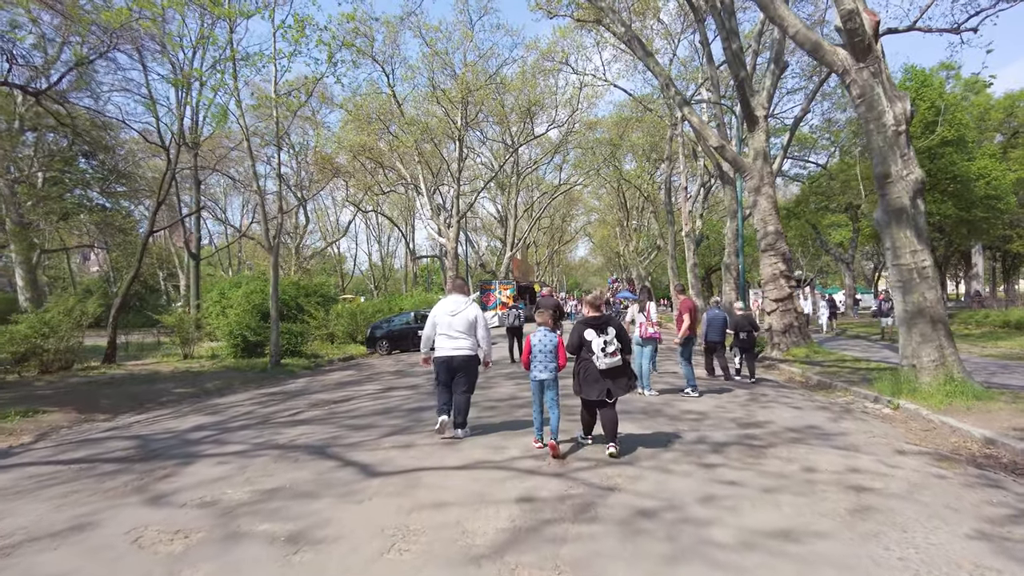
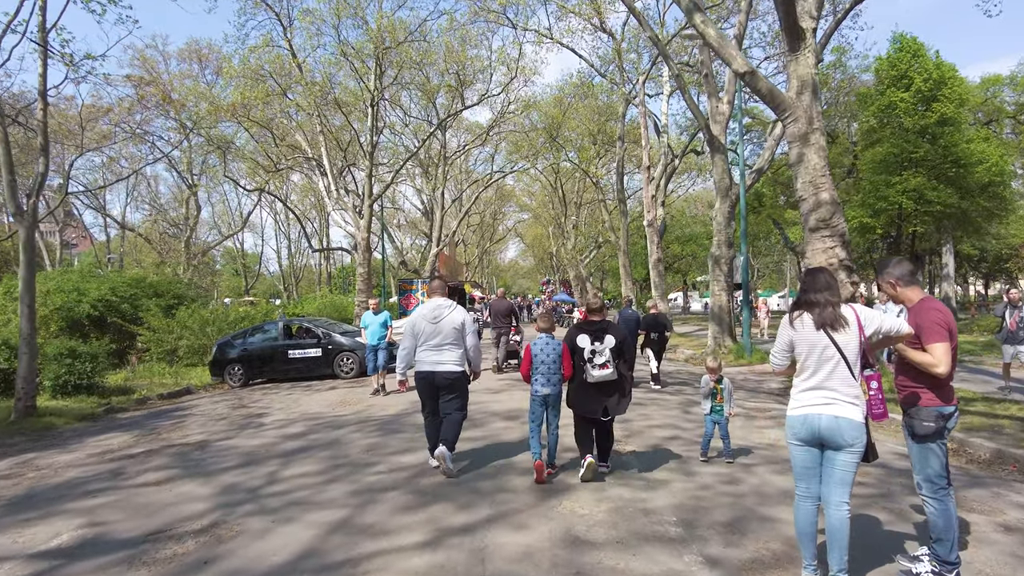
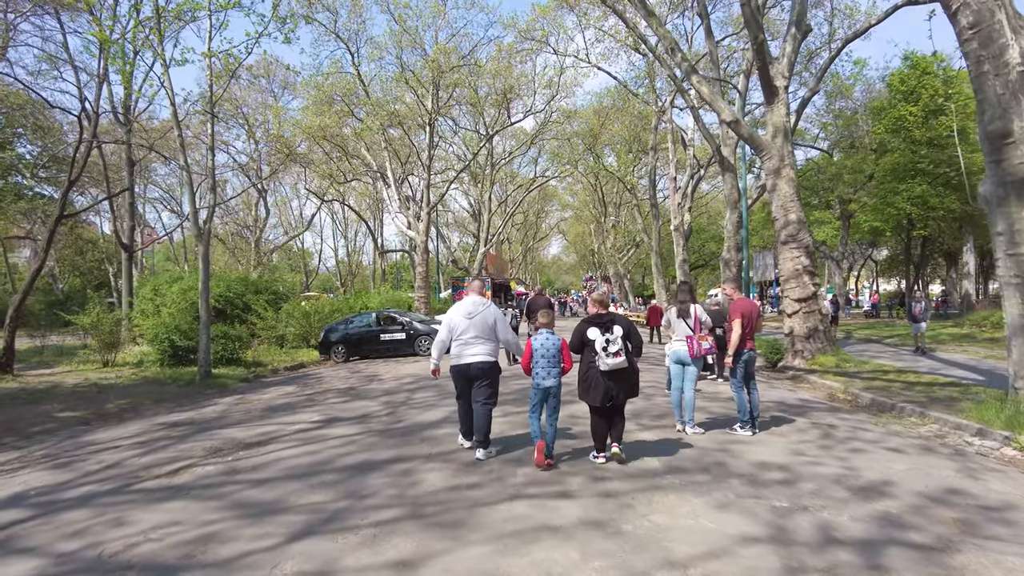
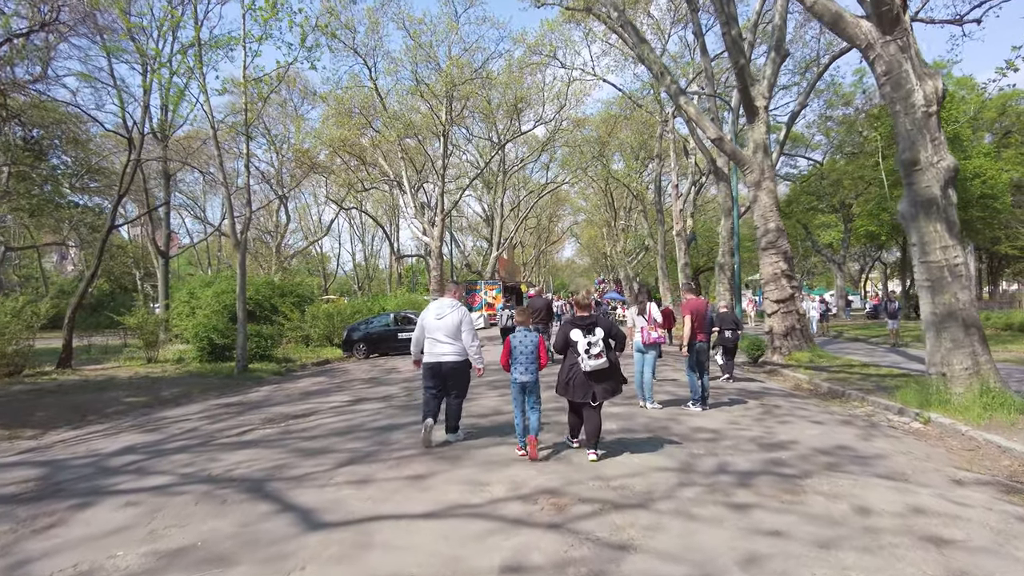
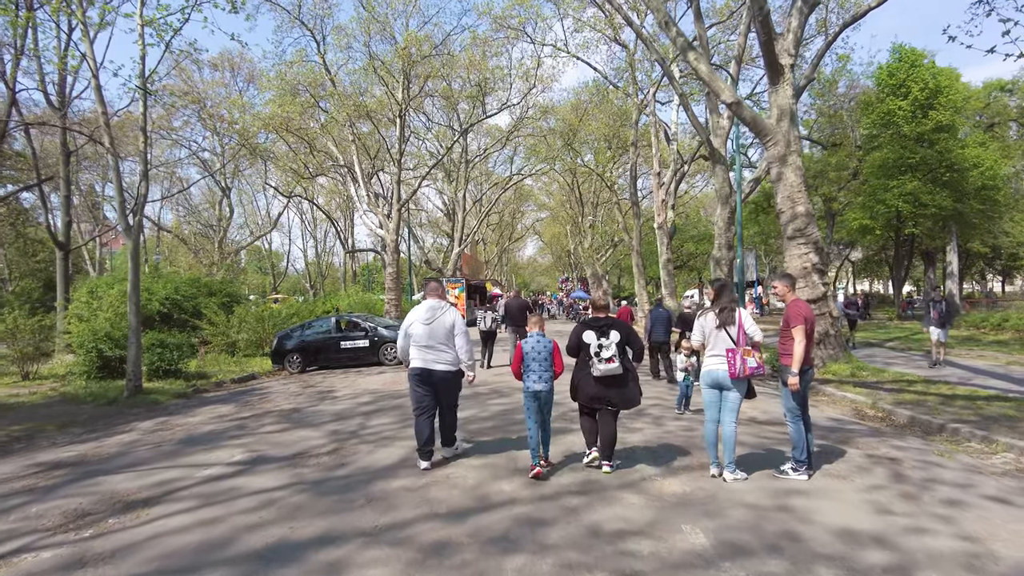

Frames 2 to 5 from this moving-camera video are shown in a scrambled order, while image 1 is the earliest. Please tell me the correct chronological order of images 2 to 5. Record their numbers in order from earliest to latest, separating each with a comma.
4, 3, 5, 2
